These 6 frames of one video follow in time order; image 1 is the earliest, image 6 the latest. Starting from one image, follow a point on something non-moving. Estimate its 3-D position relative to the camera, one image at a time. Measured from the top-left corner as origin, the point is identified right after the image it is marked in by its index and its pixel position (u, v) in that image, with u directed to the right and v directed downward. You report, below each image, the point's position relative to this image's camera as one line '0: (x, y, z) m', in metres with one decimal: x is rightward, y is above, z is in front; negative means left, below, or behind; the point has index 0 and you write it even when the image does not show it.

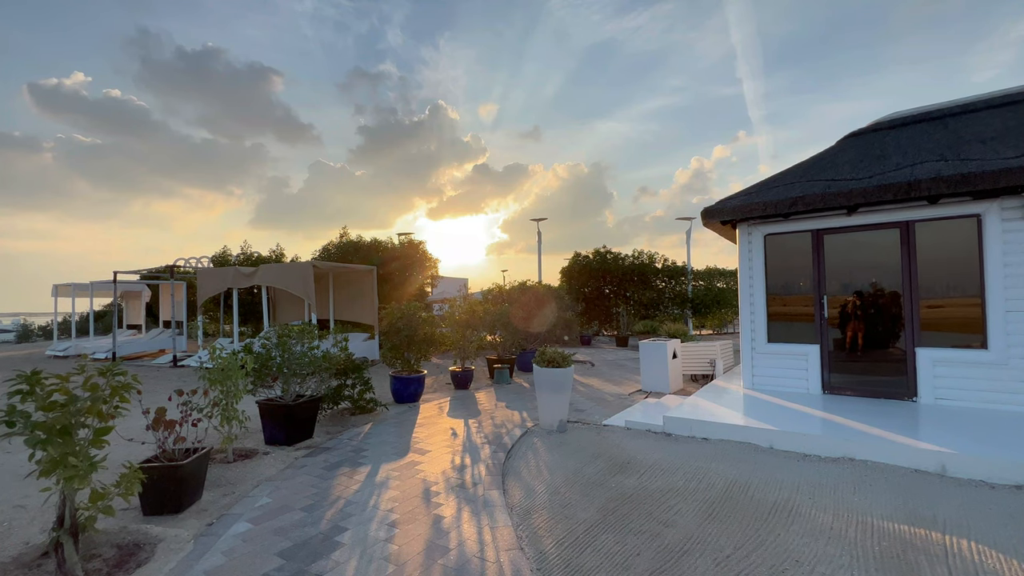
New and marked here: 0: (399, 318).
0: (-1.9, -0.5, +7.1) m
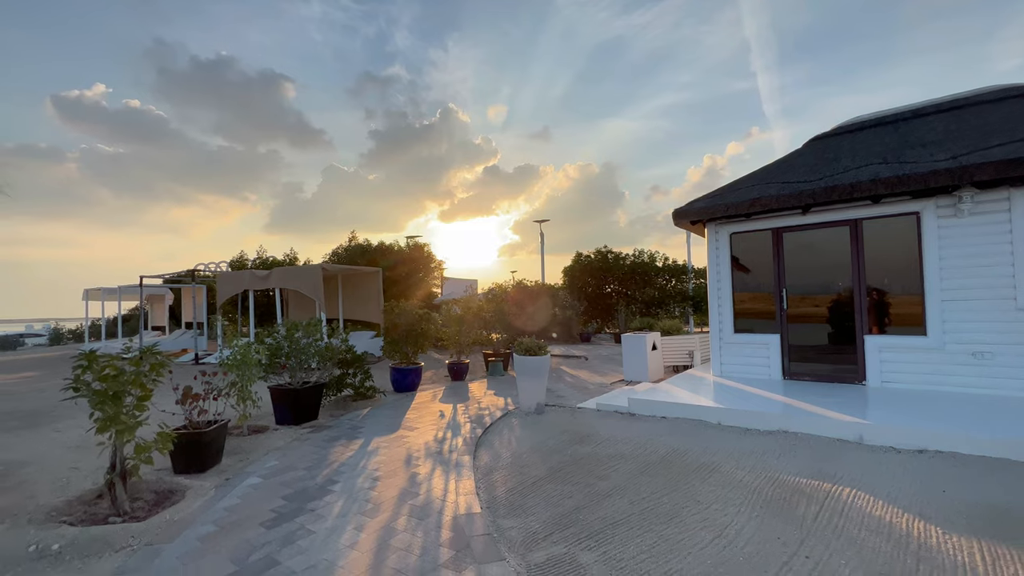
0: (-2.1, -0.5, +7.7) m
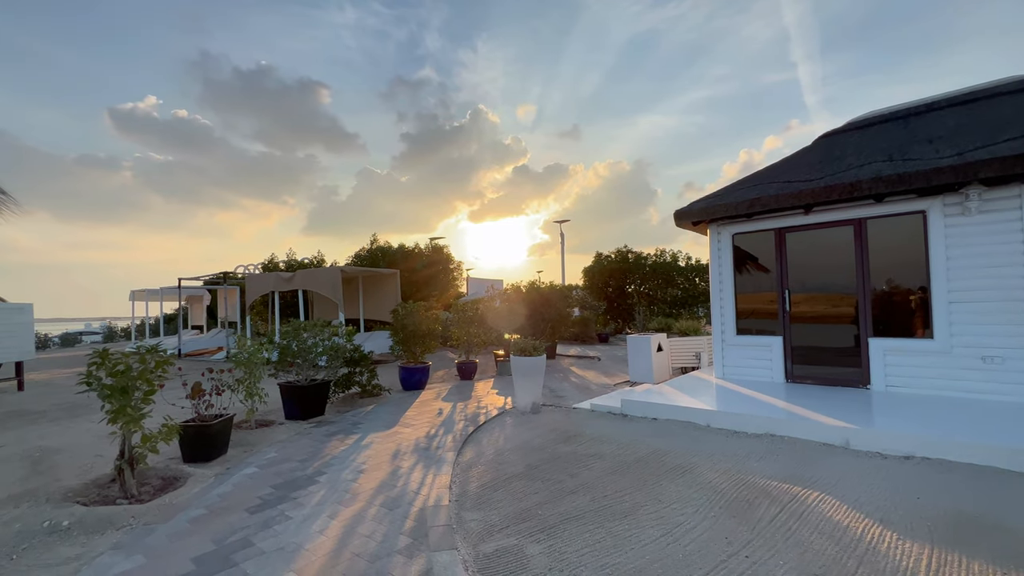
0: (-2.0, -0.5, +8.0) m
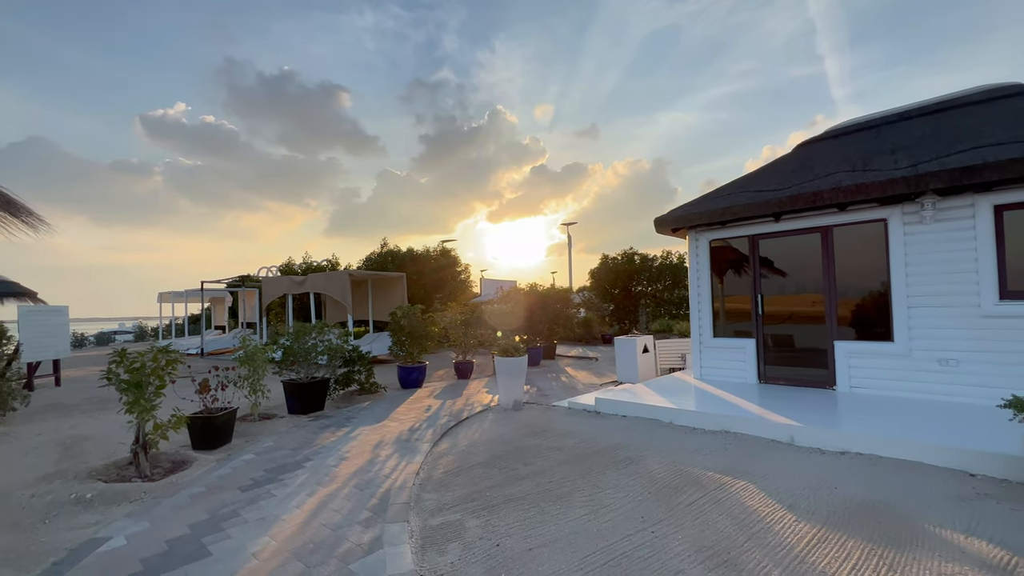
0: (-2.1, -0.6, +8.5) m
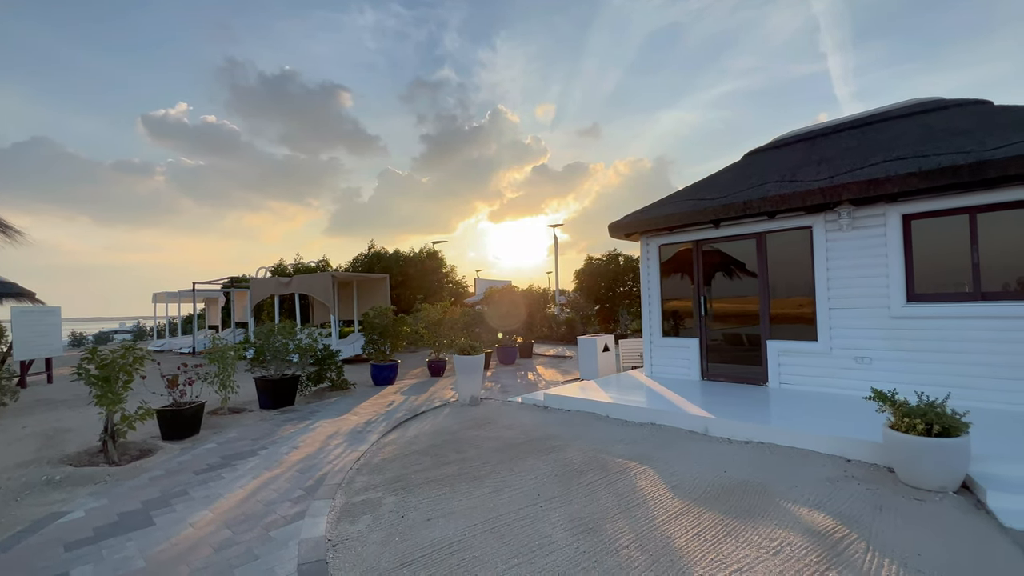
0: (-2.7, -0.6, +8.9) m
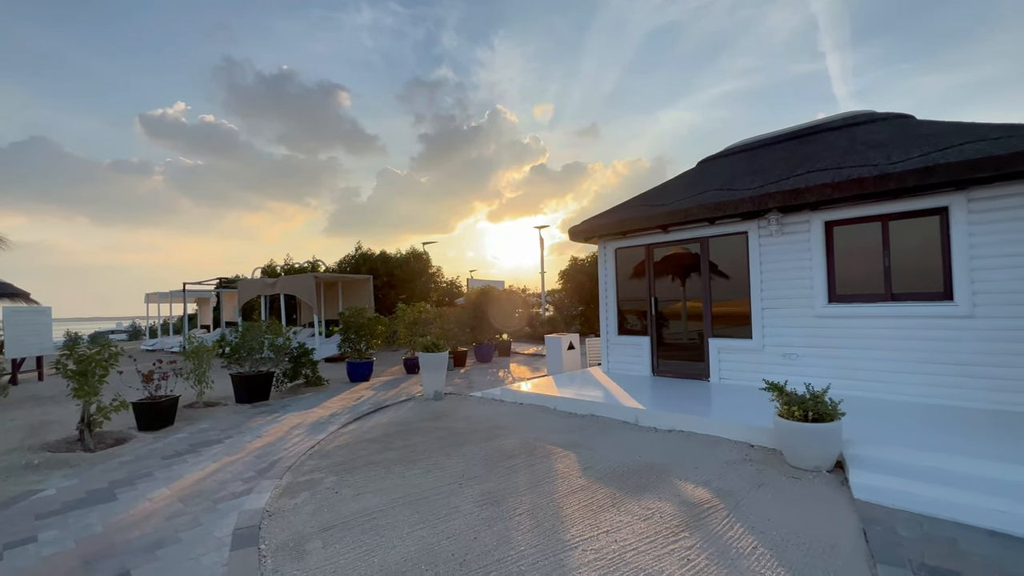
0: (-3.4, -0.6, +9.3) m
